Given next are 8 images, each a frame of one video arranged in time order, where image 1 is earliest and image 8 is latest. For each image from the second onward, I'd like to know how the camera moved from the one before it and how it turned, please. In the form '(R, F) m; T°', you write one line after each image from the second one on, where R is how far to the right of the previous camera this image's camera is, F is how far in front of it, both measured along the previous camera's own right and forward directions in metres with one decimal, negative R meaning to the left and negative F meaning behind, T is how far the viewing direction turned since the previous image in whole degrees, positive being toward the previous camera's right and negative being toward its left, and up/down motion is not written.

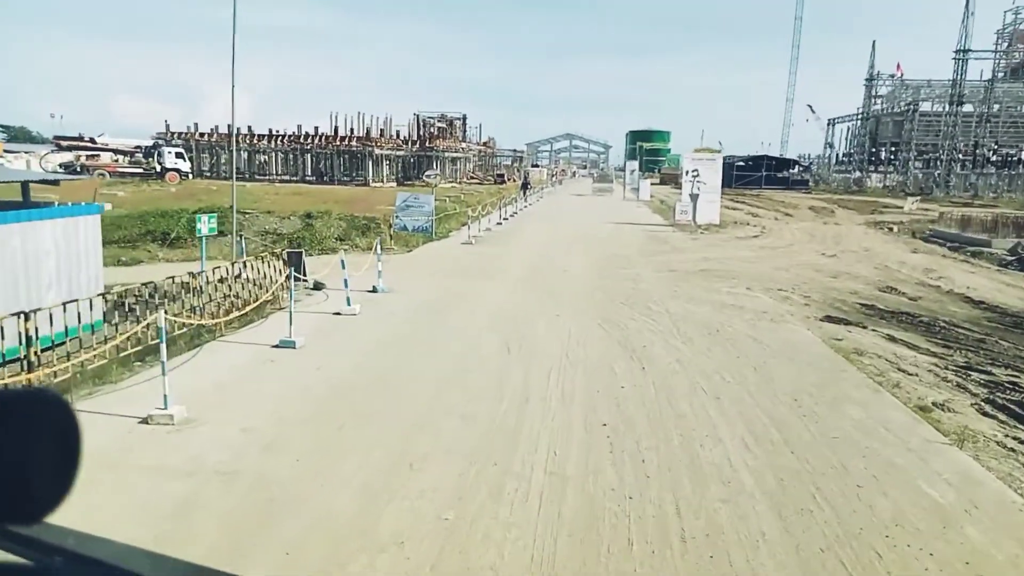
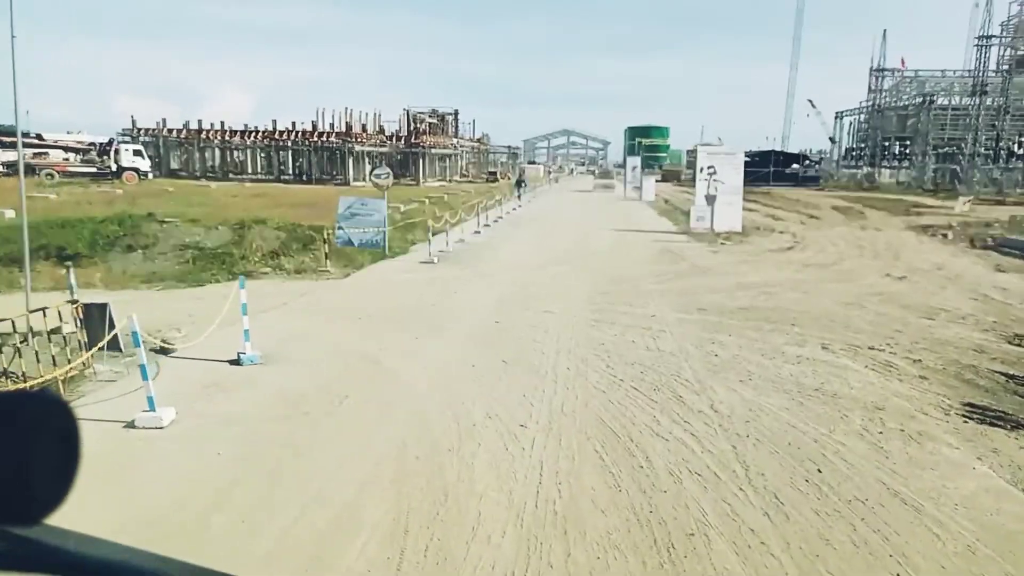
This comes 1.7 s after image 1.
(+0.9, +5.7) m; 0°
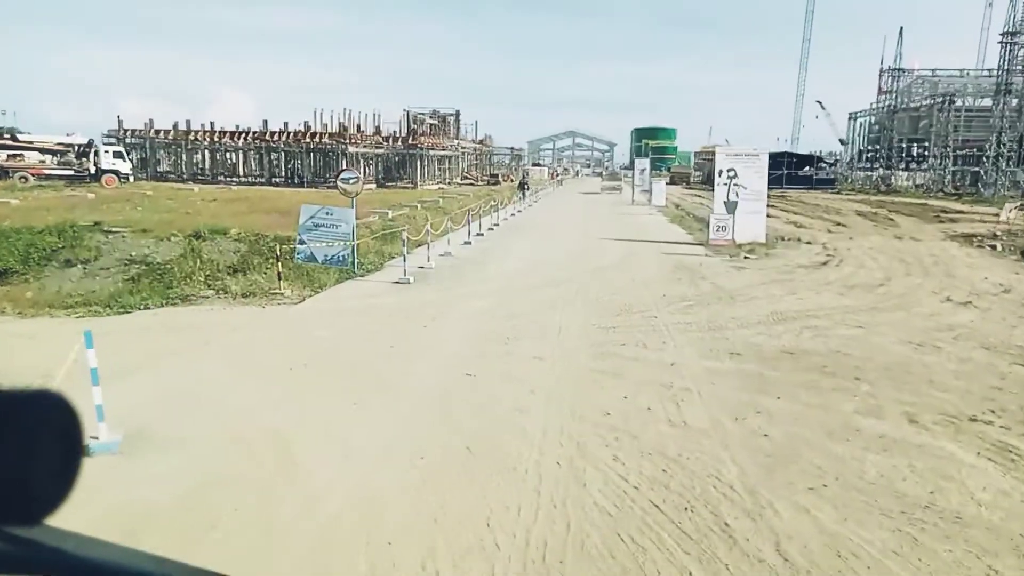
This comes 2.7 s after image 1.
(+0.5, +2.8) m; -1°
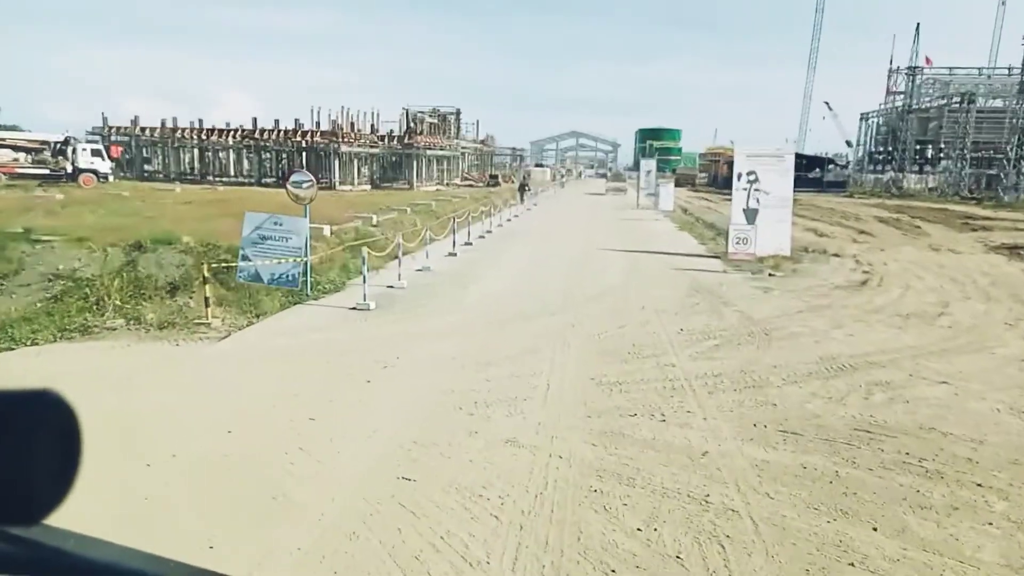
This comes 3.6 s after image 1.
(+0.5, +3.0) m; 0°
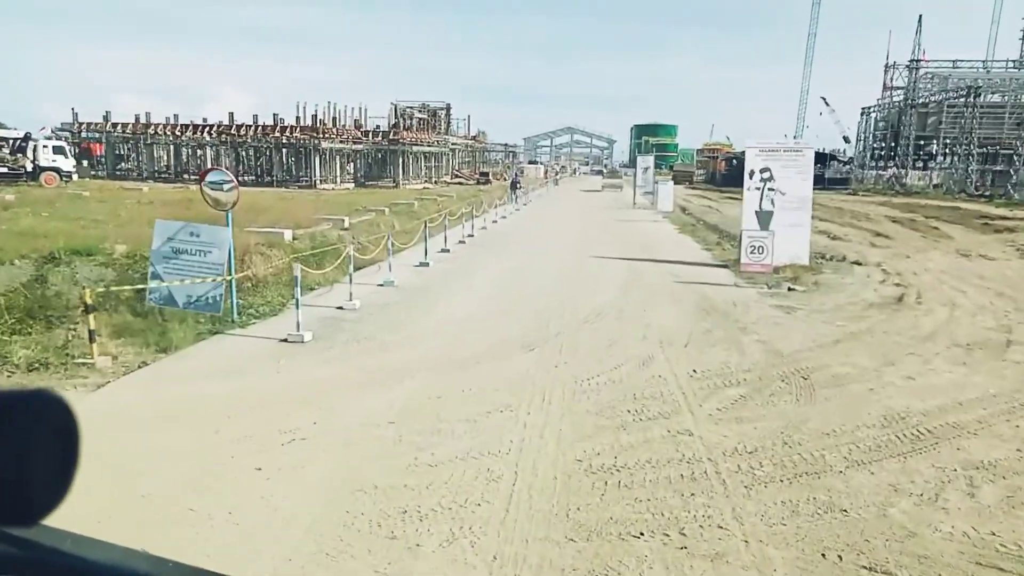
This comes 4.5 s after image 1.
(+0.5, +2.7) m; +1°
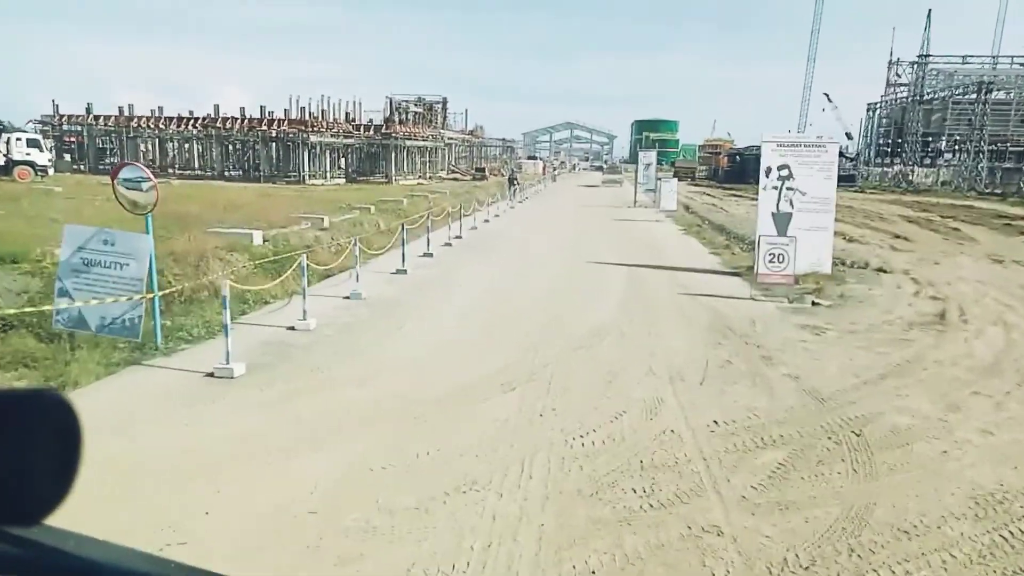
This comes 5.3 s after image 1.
(+0.3, +2.0) m; 0°
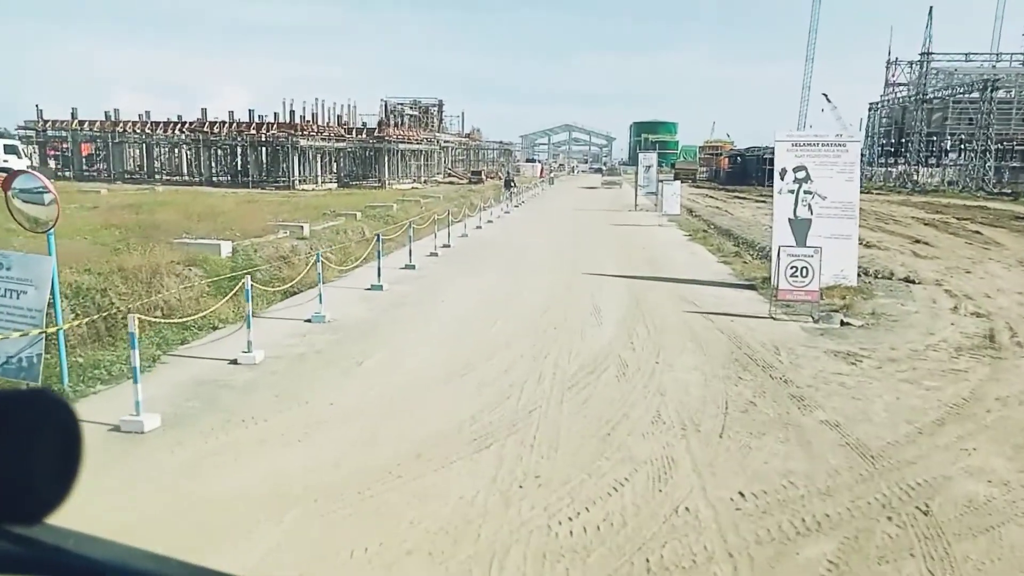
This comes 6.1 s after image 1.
(+0.3, +1.7) m; 0°
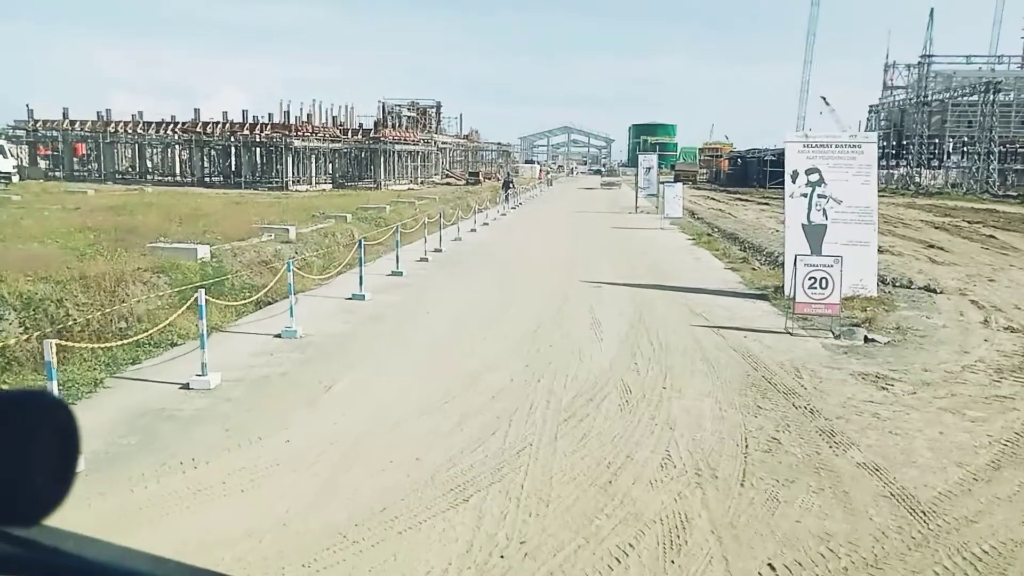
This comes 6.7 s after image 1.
(+0.2, +1.1) m; 0°
